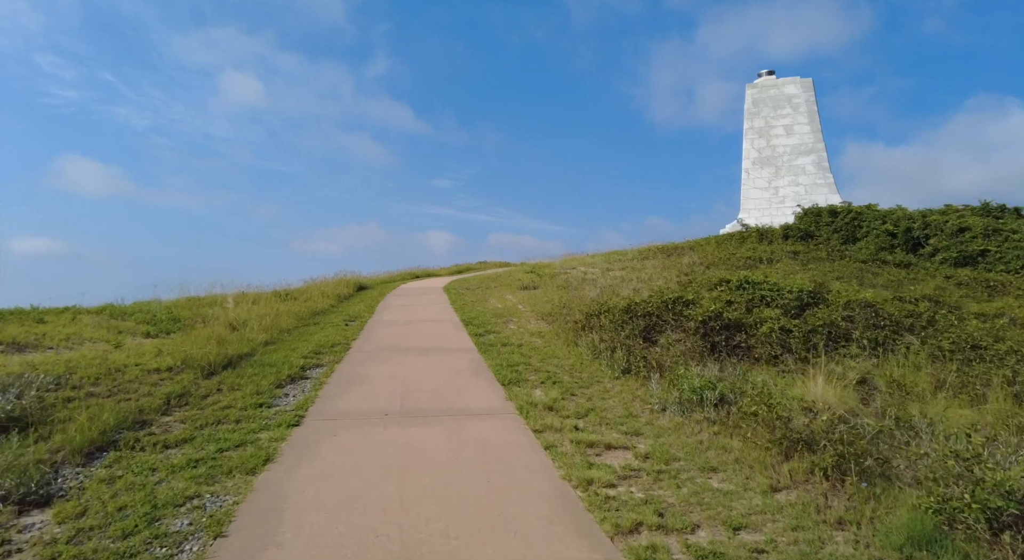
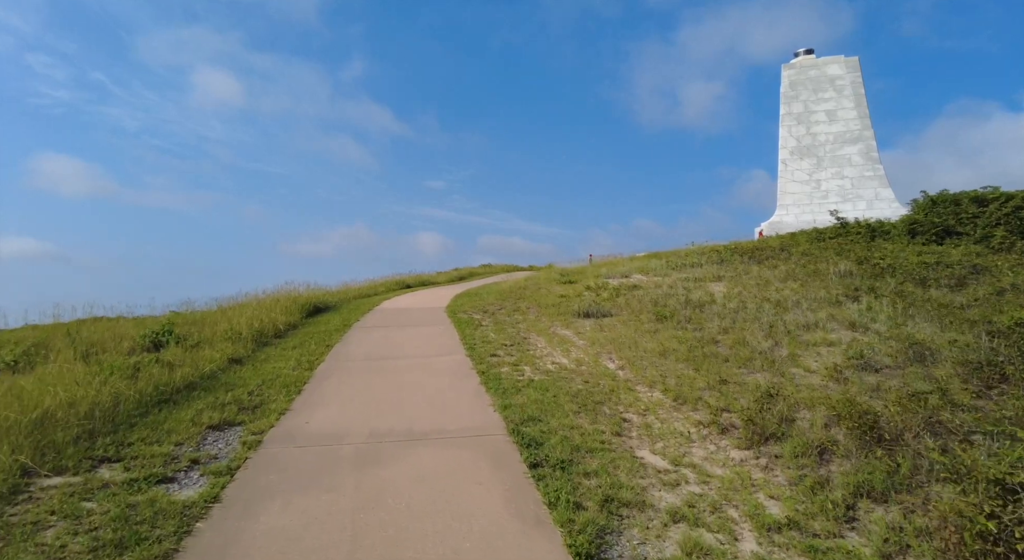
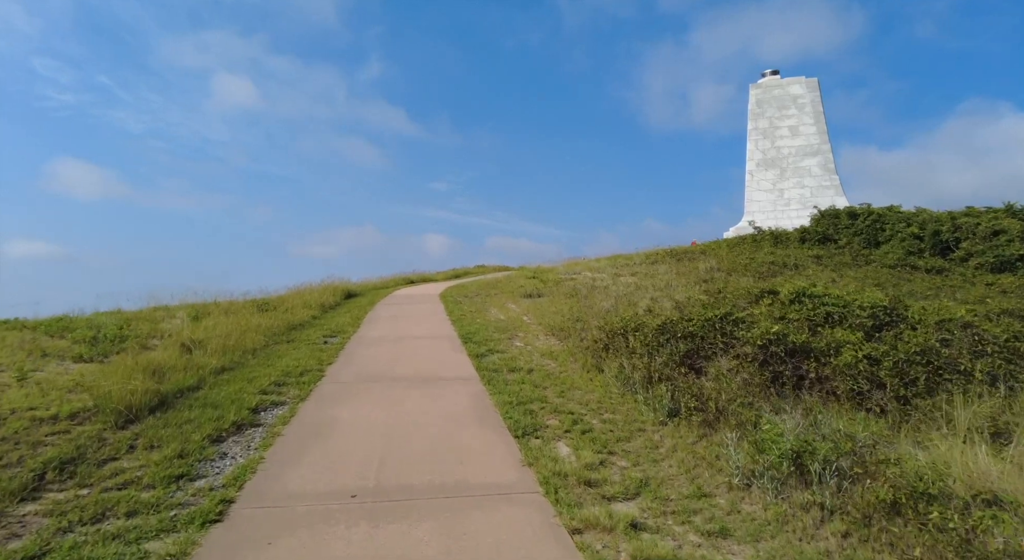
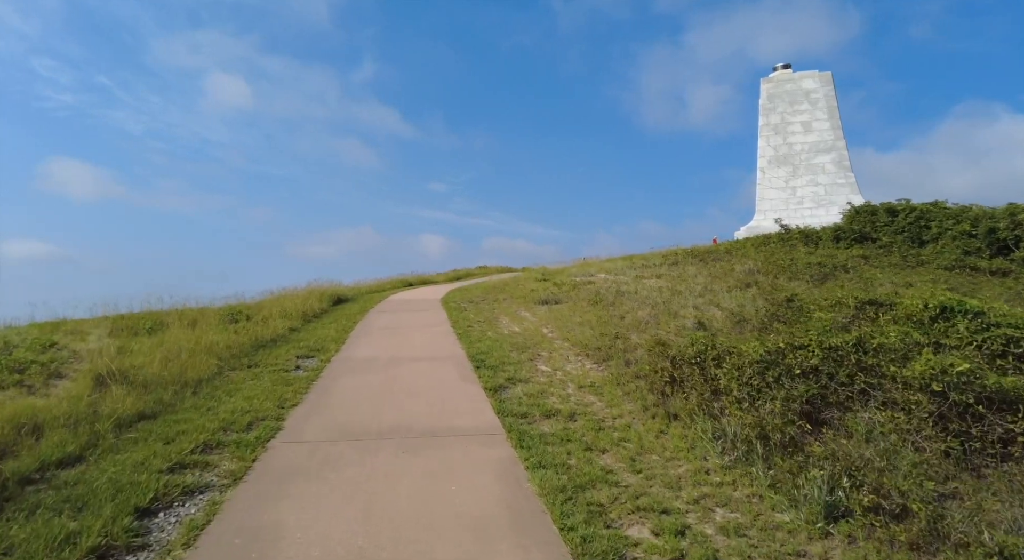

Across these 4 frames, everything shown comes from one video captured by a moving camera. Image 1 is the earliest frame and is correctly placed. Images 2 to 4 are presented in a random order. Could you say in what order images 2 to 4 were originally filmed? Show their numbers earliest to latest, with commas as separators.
3, 4, 2
